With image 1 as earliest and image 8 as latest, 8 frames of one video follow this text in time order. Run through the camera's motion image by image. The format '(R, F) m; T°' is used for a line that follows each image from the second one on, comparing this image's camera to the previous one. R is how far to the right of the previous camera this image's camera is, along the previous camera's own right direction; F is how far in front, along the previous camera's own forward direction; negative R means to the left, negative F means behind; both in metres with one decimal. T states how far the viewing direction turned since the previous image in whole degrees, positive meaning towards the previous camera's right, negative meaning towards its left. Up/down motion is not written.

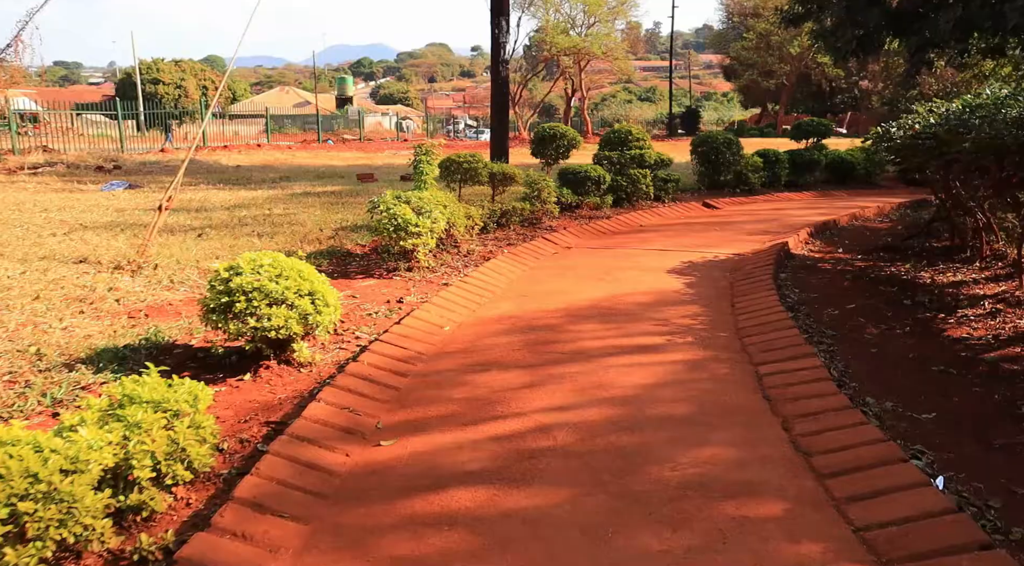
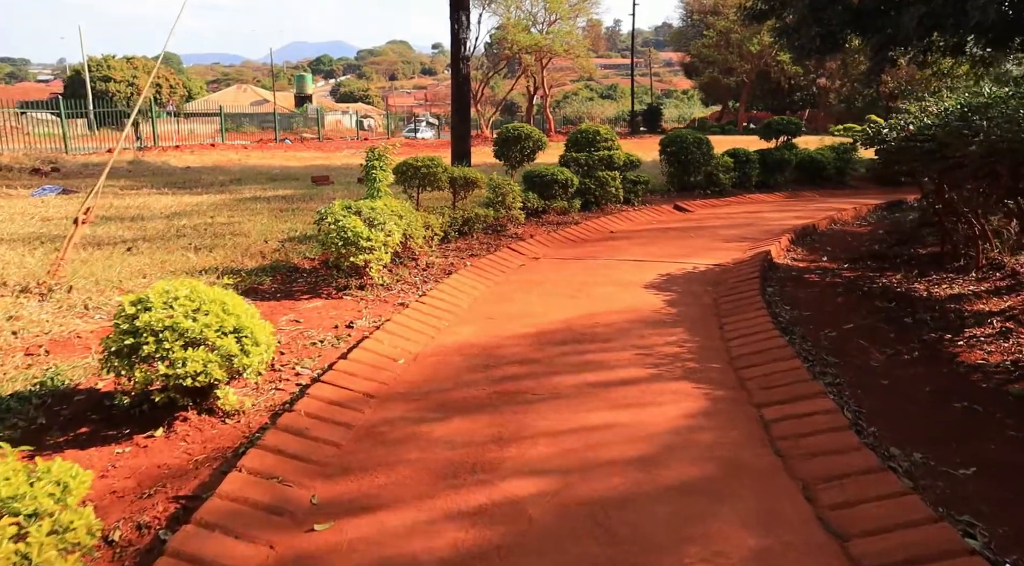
(0.0, +0.5) m; +2°
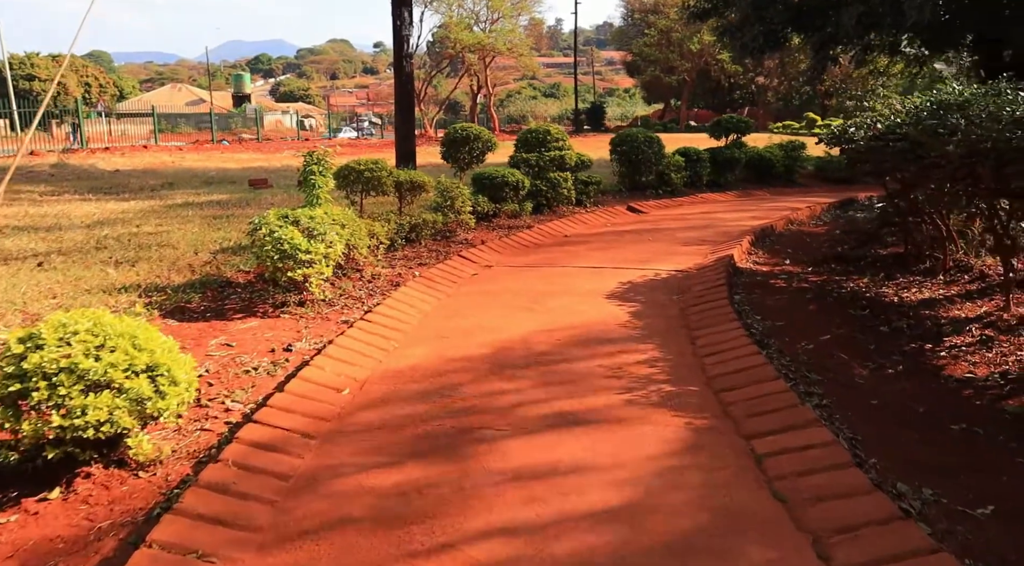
(0.0, +0.4) m; +4°
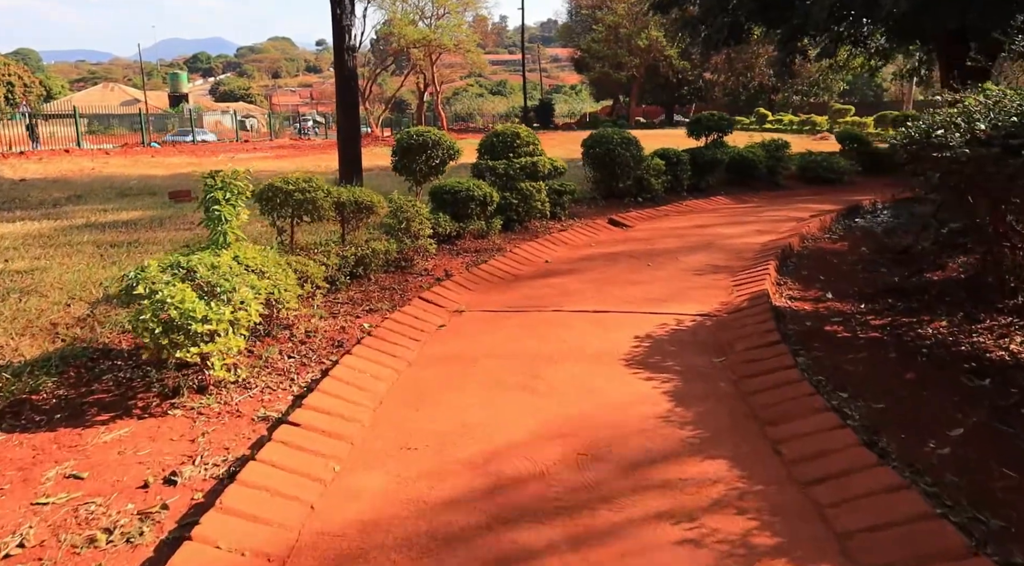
(-0.2, +1.4) m; +3°
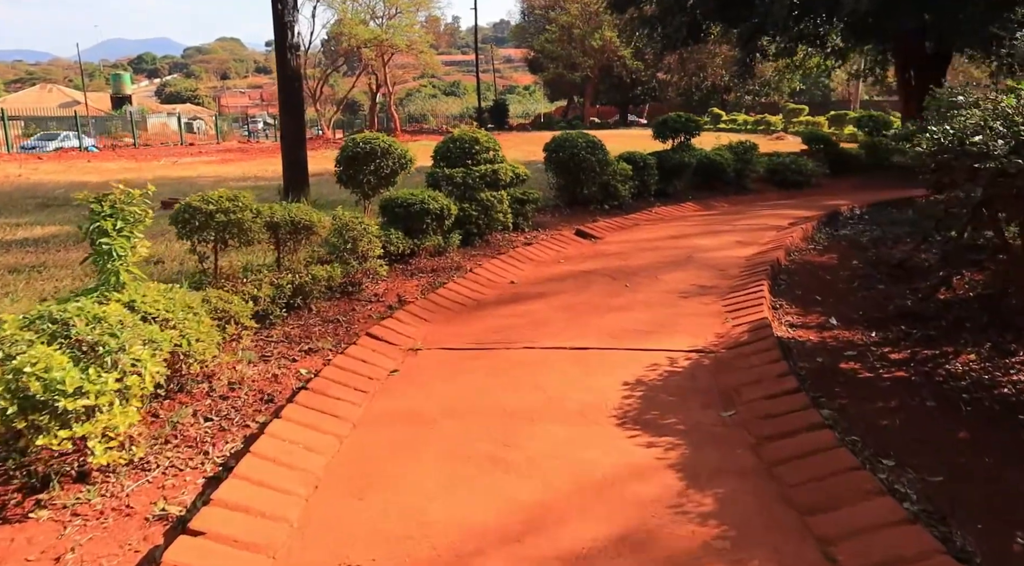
(0.0, +0.7) m; +3°
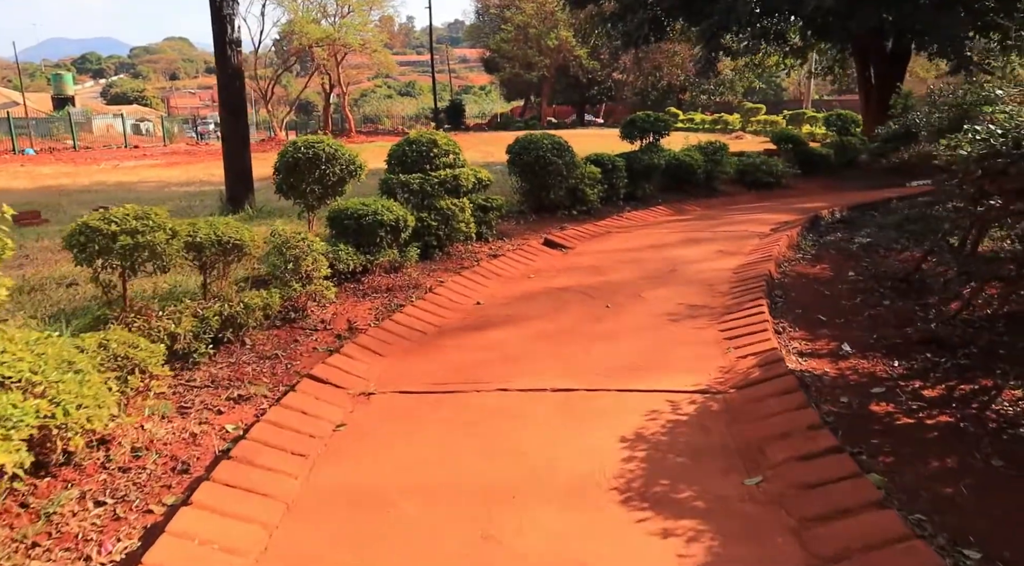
(0.0, +0.7) m; +3°
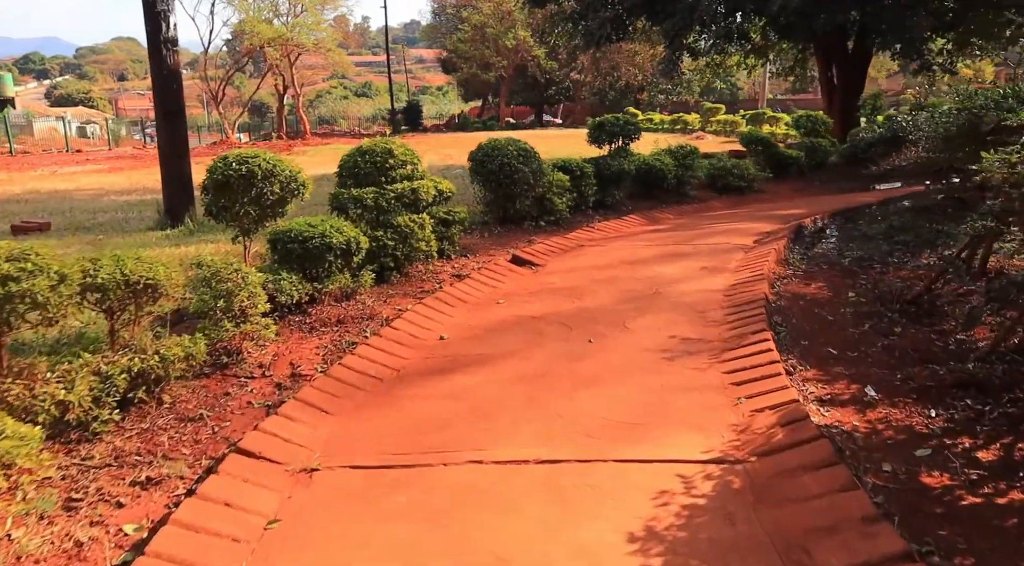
(0.0, +0.6) m; +3°
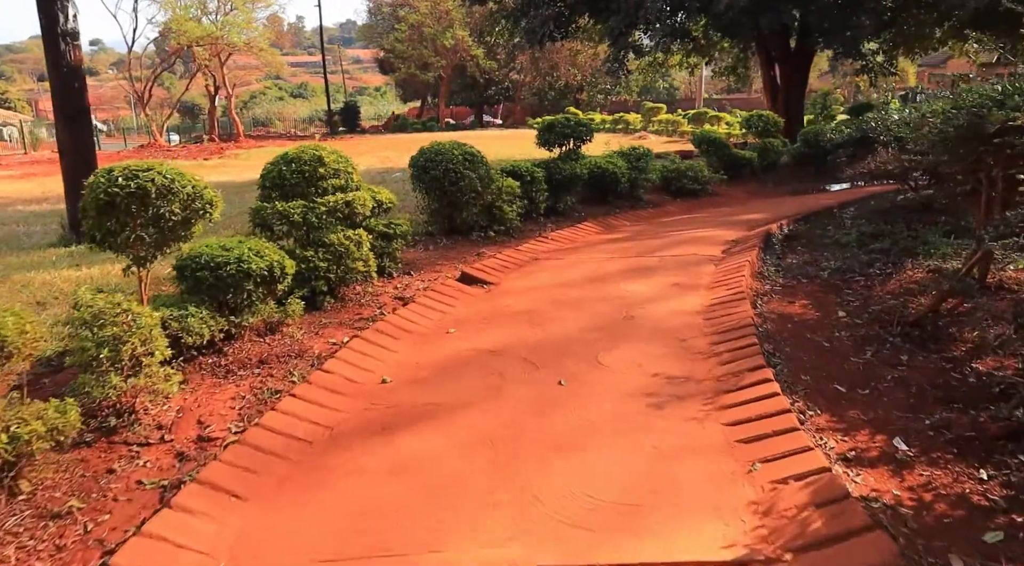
(-0.1, +0.7) m; +4°
